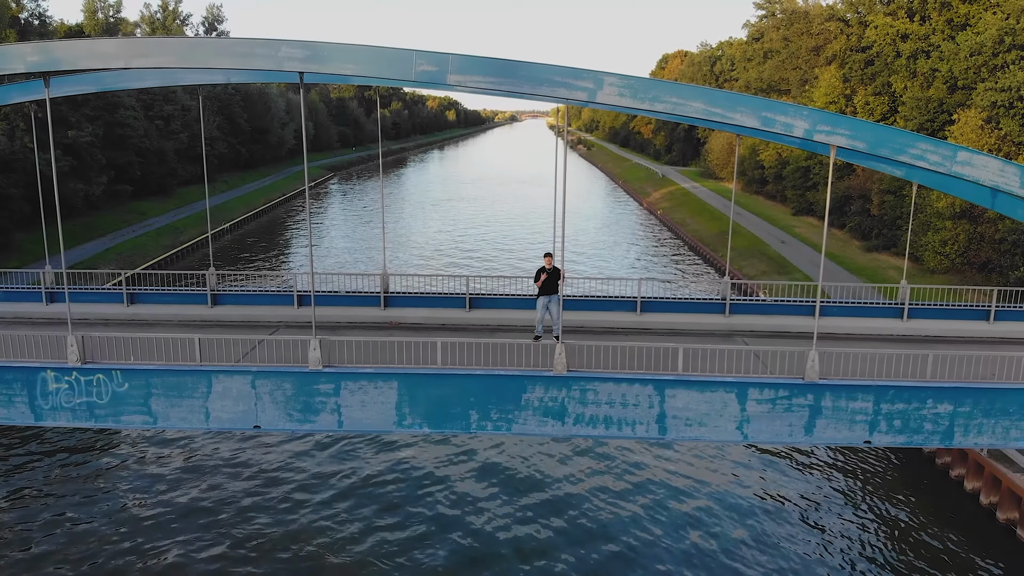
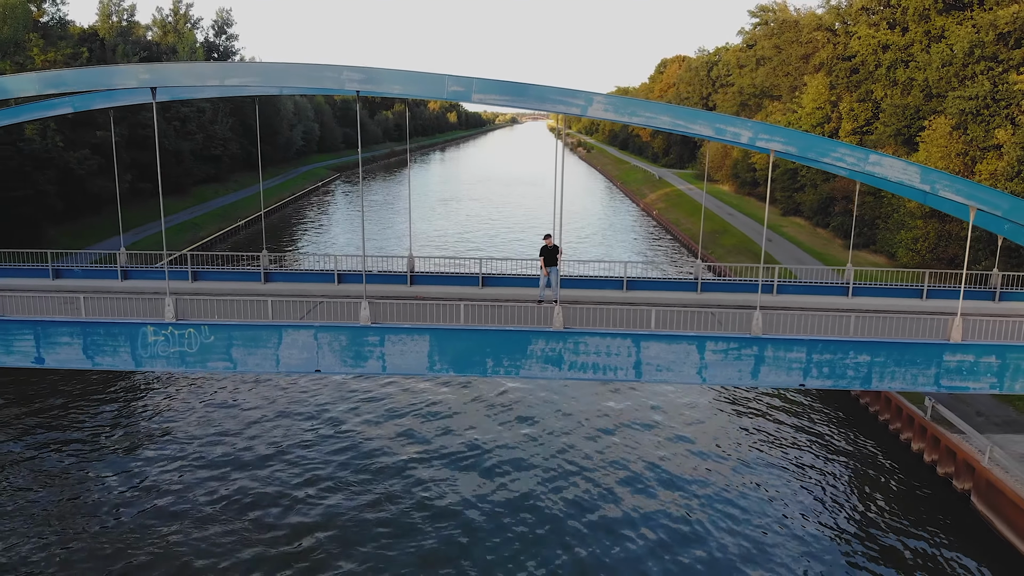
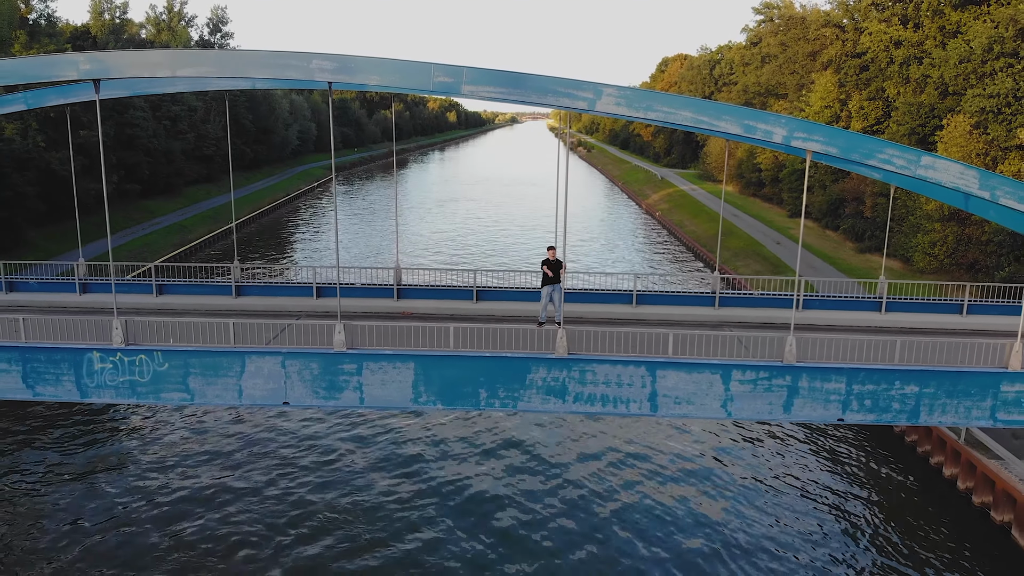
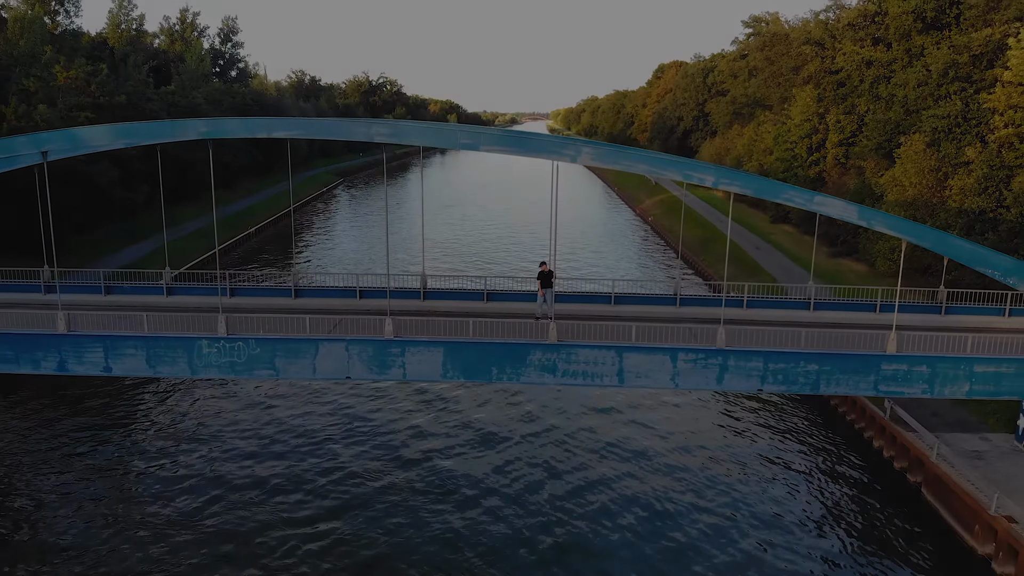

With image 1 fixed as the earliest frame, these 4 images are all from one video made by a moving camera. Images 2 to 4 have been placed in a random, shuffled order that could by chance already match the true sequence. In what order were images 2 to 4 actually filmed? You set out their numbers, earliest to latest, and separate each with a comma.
3, 2, 4
